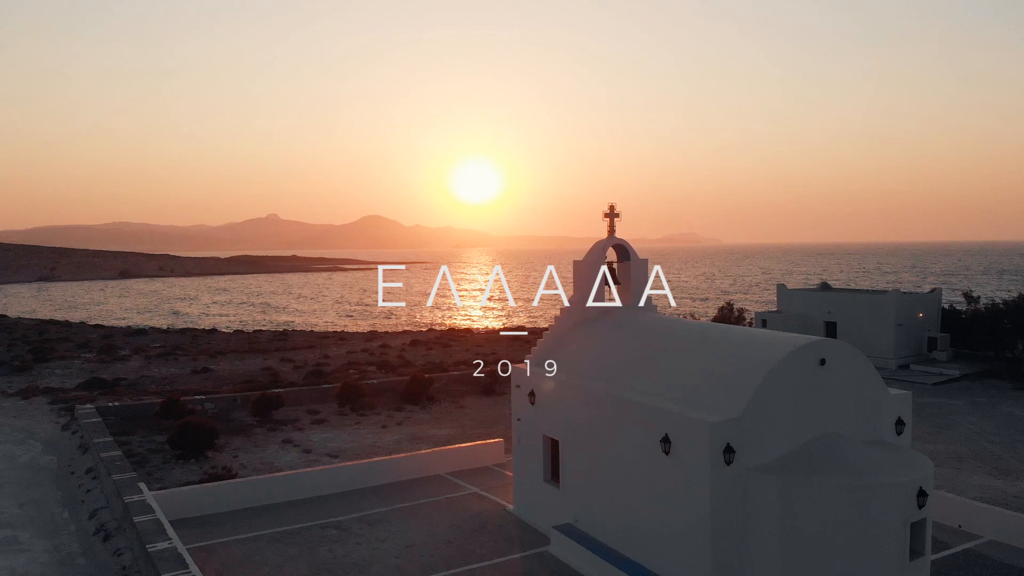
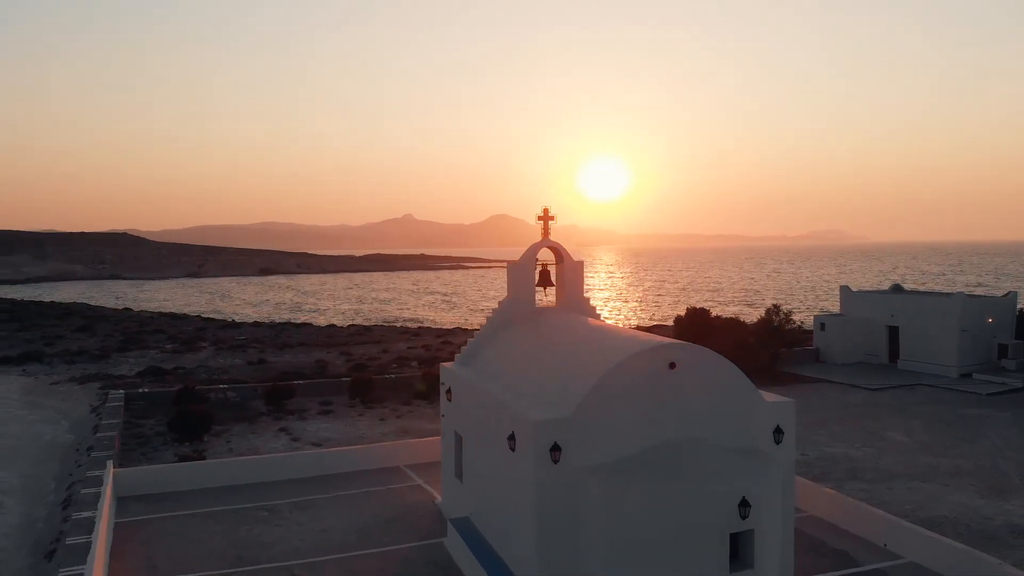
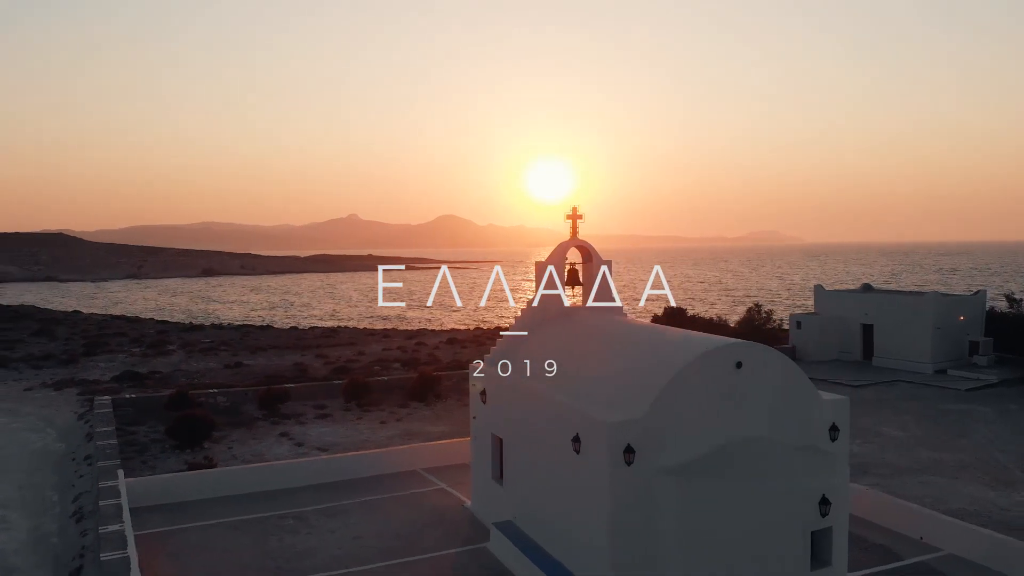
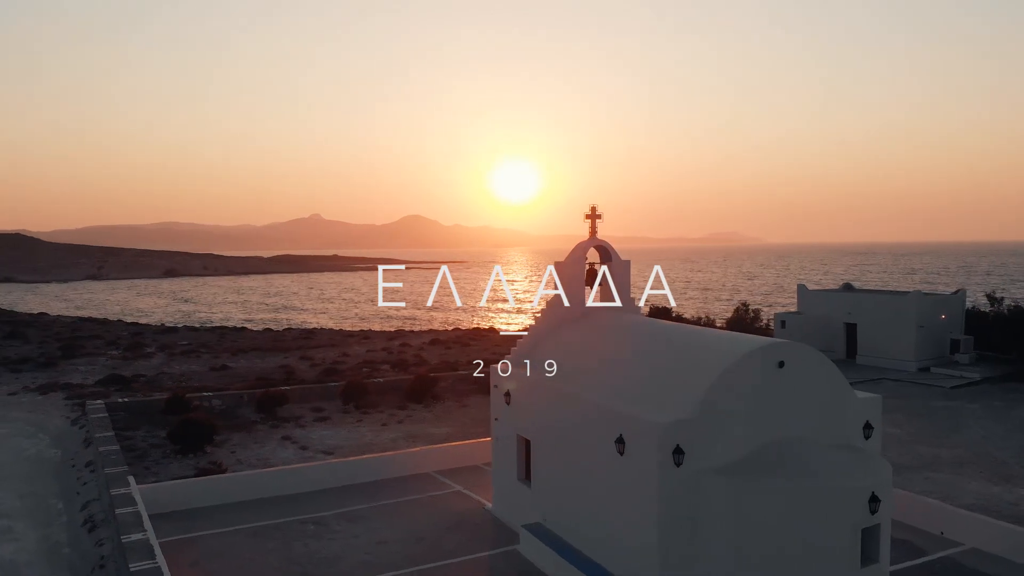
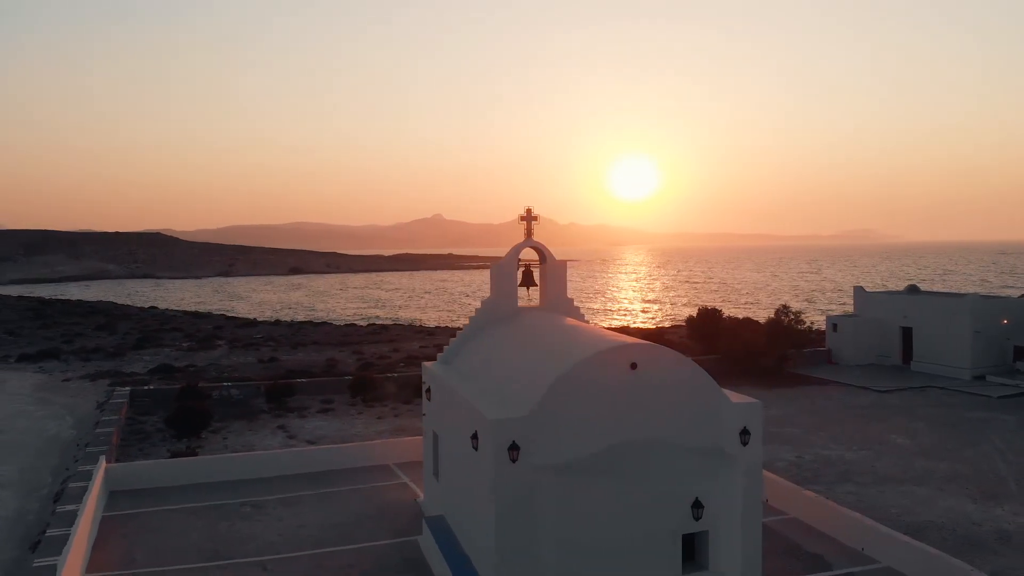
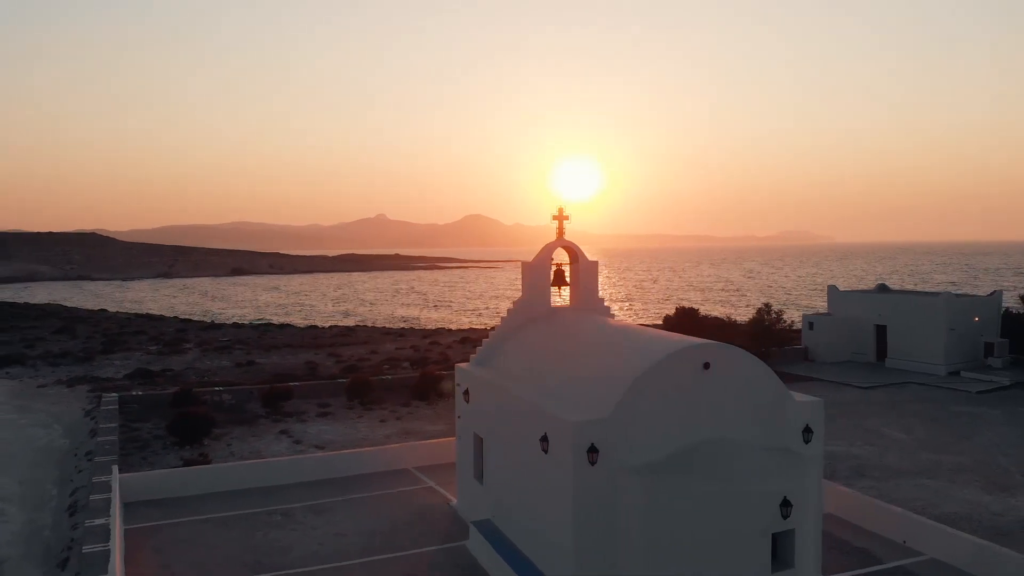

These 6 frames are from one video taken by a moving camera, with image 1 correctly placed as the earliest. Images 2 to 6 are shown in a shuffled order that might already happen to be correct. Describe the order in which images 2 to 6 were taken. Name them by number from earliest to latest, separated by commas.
4, 3, 6, 2, 5
